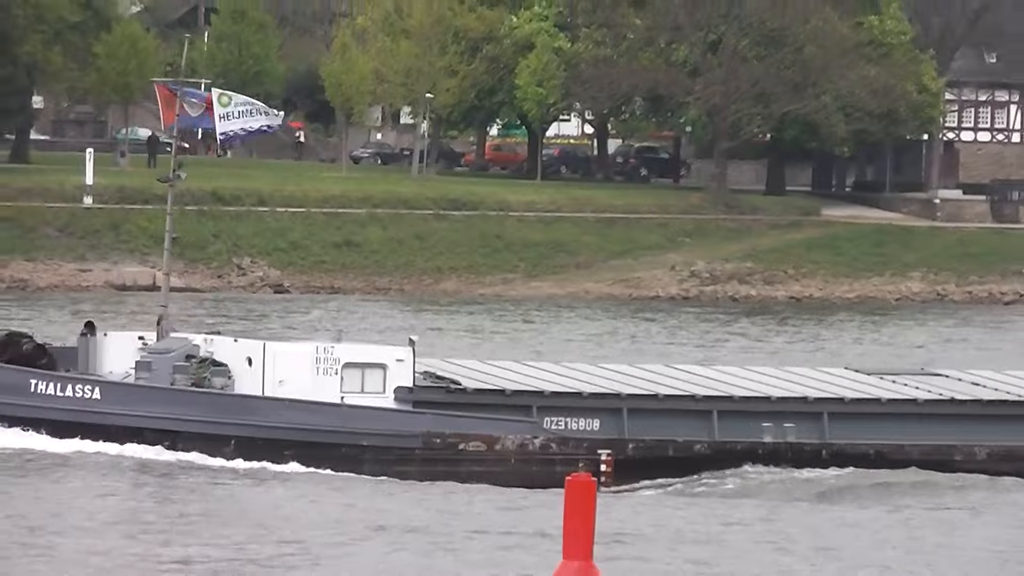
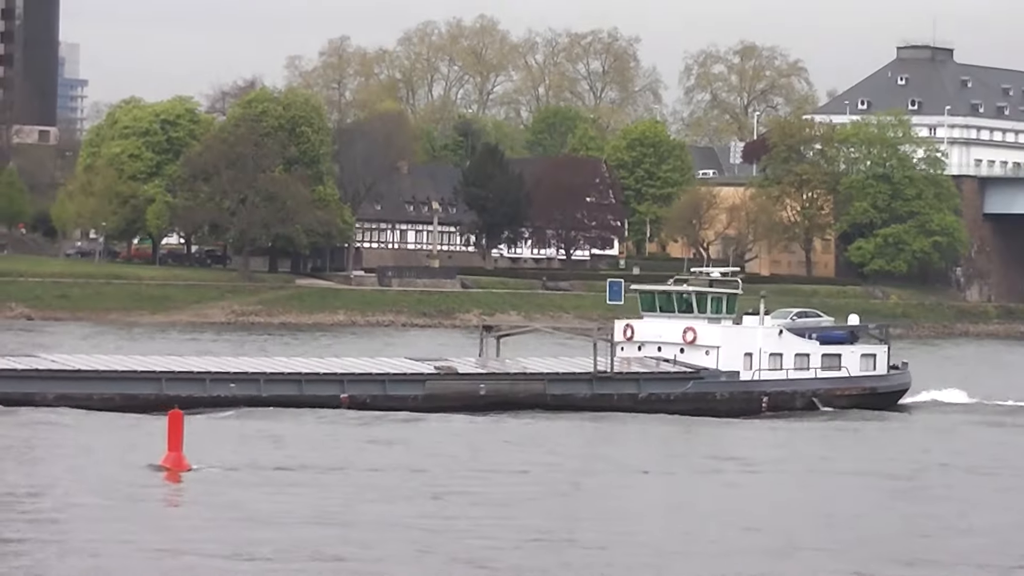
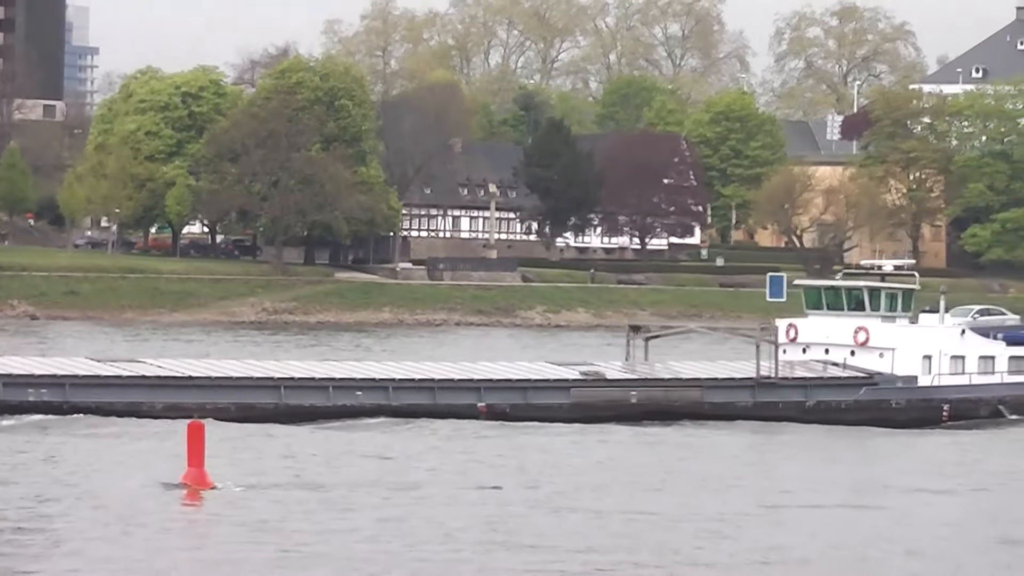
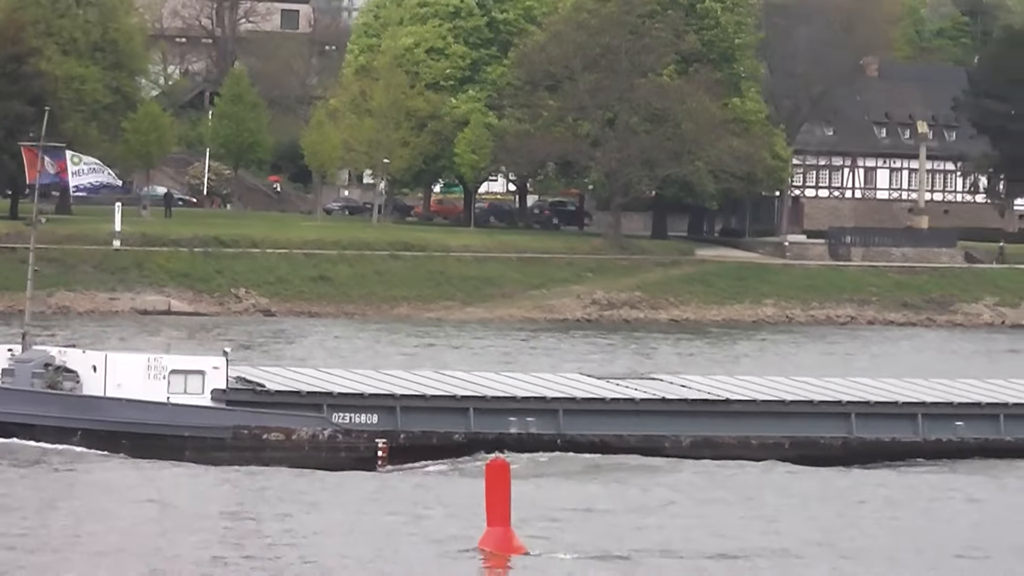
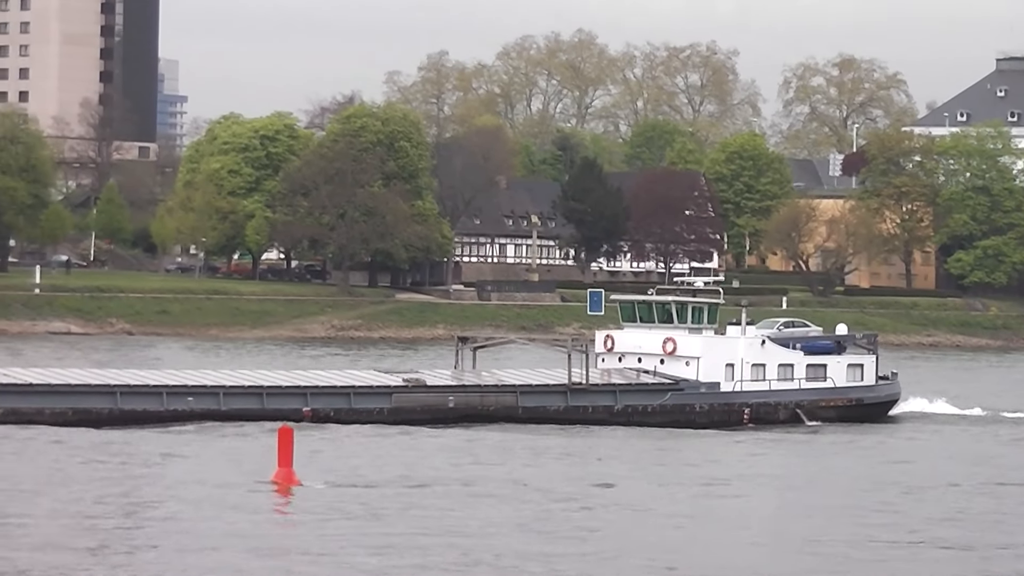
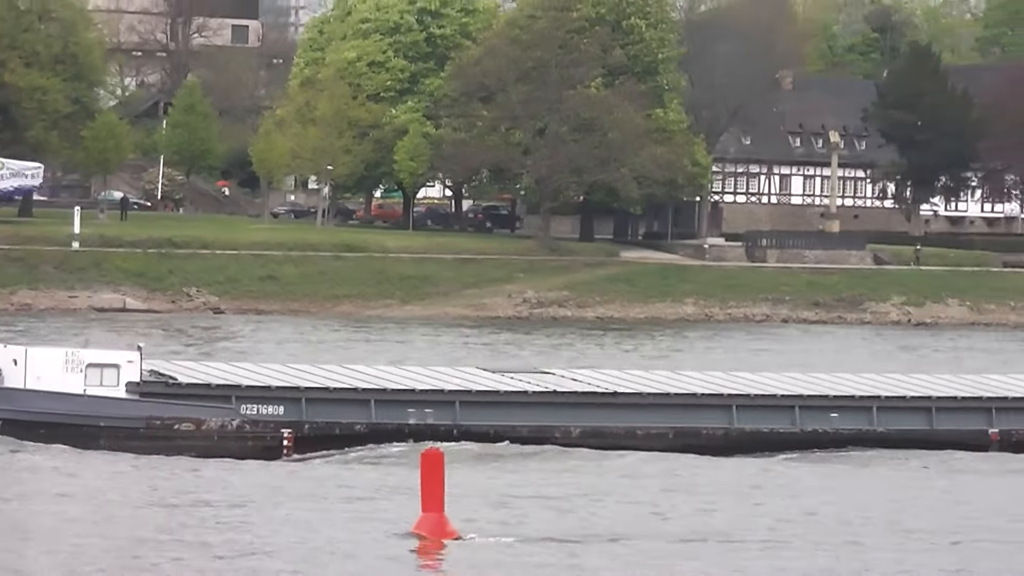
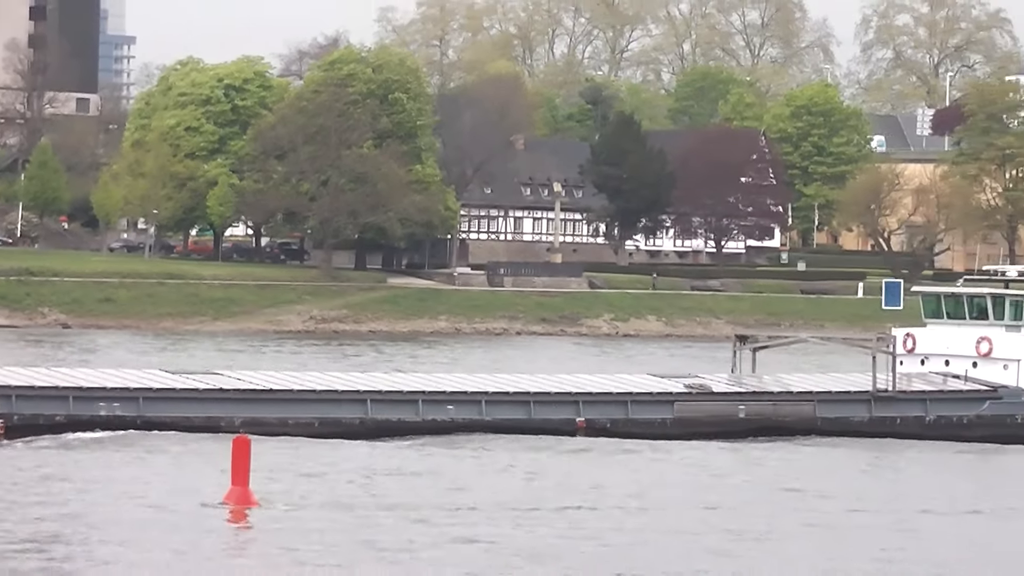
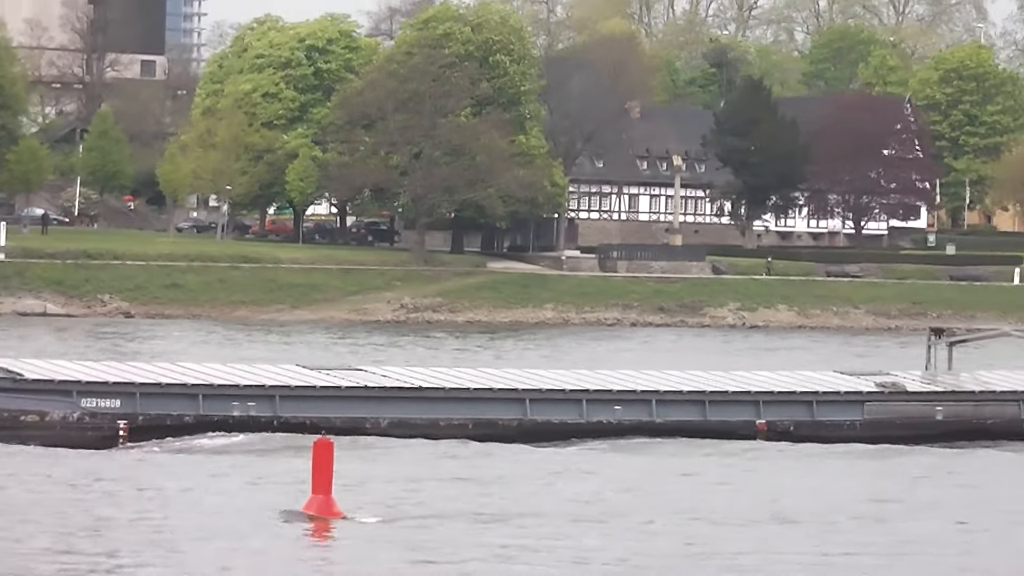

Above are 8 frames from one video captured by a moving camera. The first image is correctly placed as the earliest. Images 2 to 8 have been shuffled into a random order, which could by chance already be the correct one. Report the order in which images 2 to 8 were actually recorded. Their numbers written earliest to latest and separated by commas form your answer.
4, 6, 8, 7, 3, 2, 5
